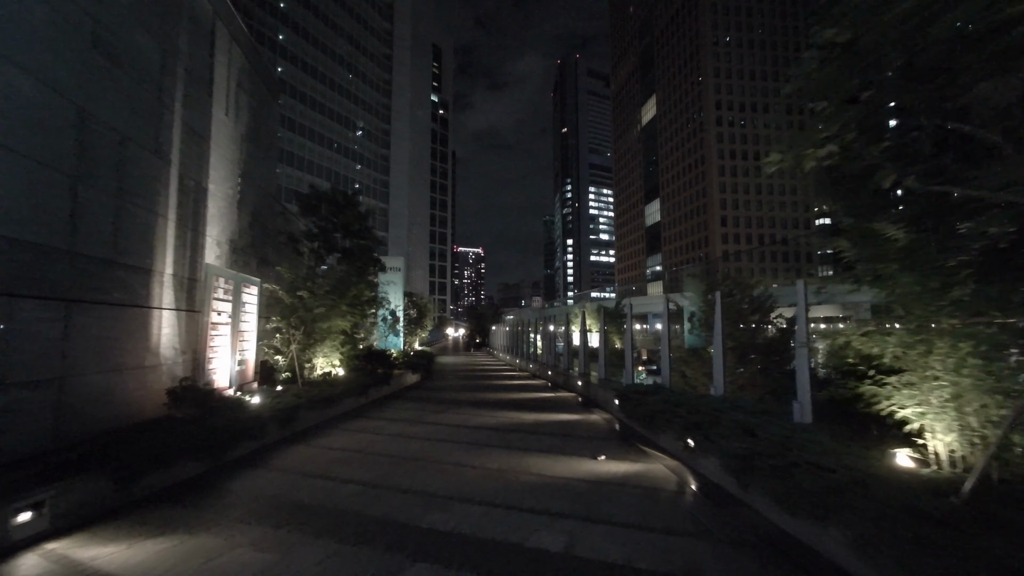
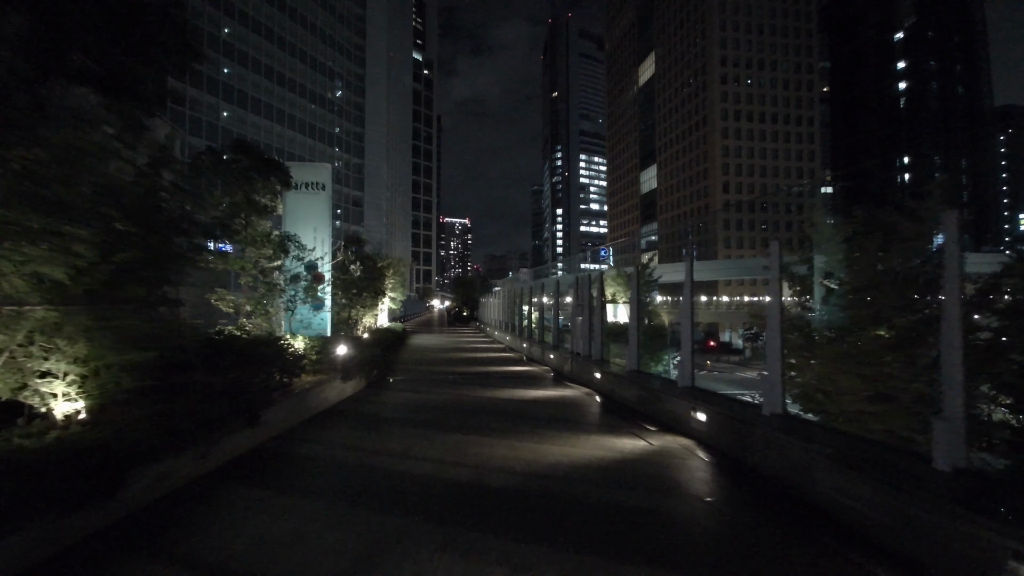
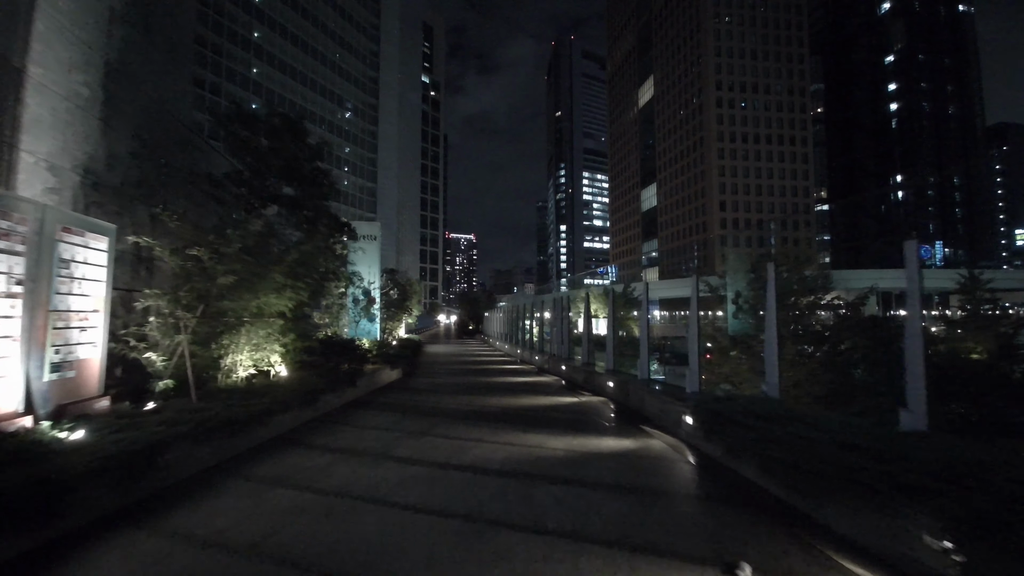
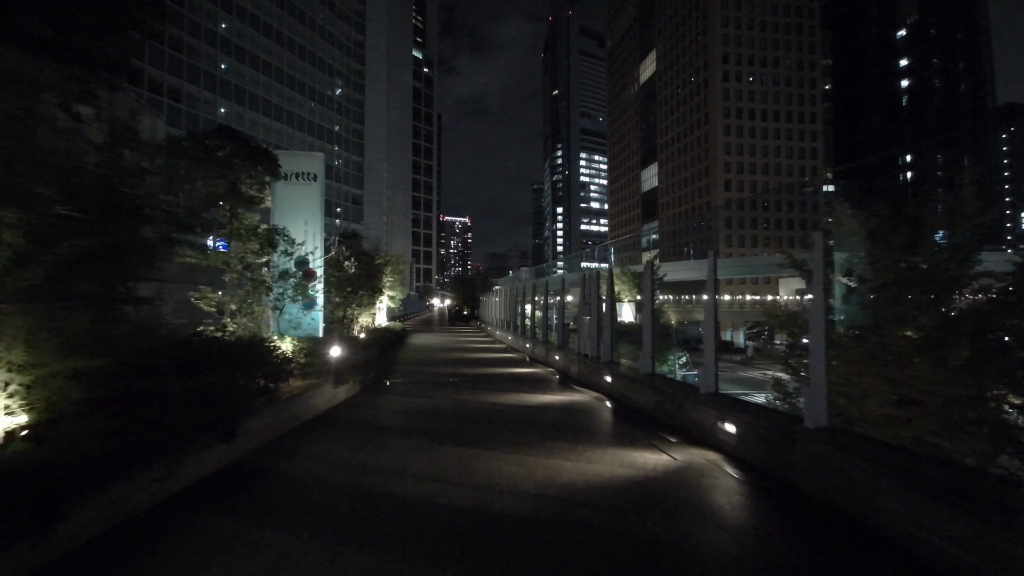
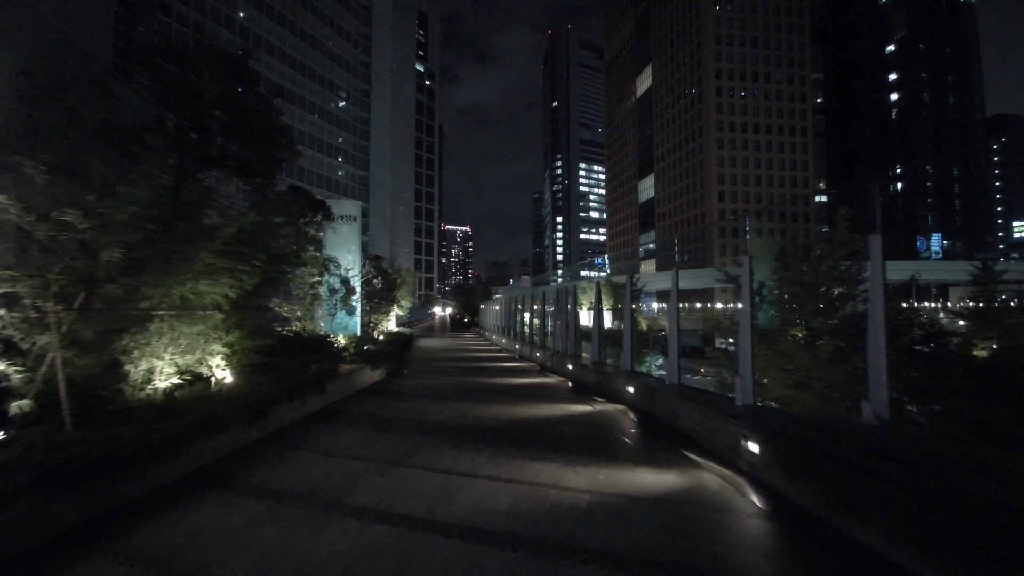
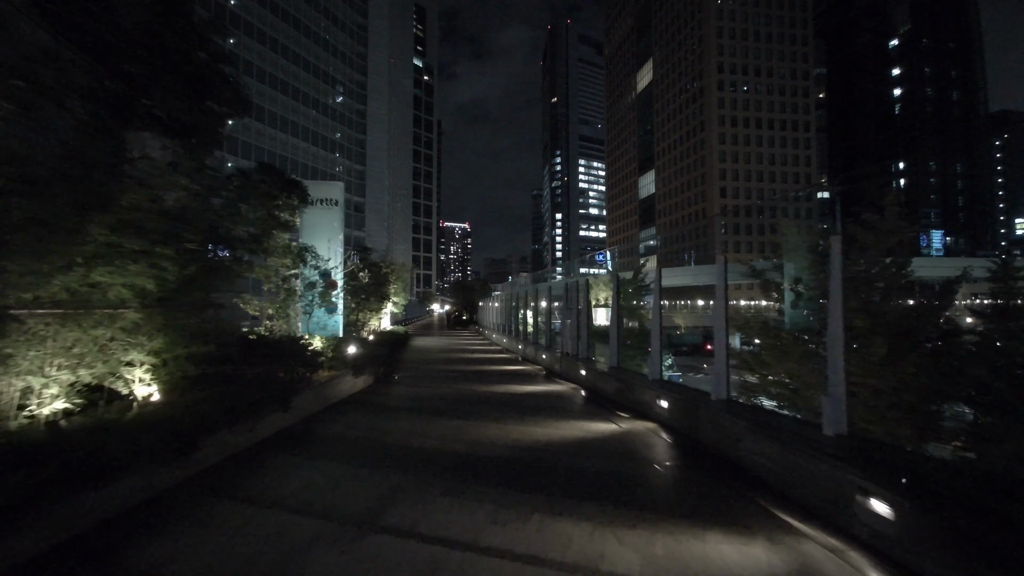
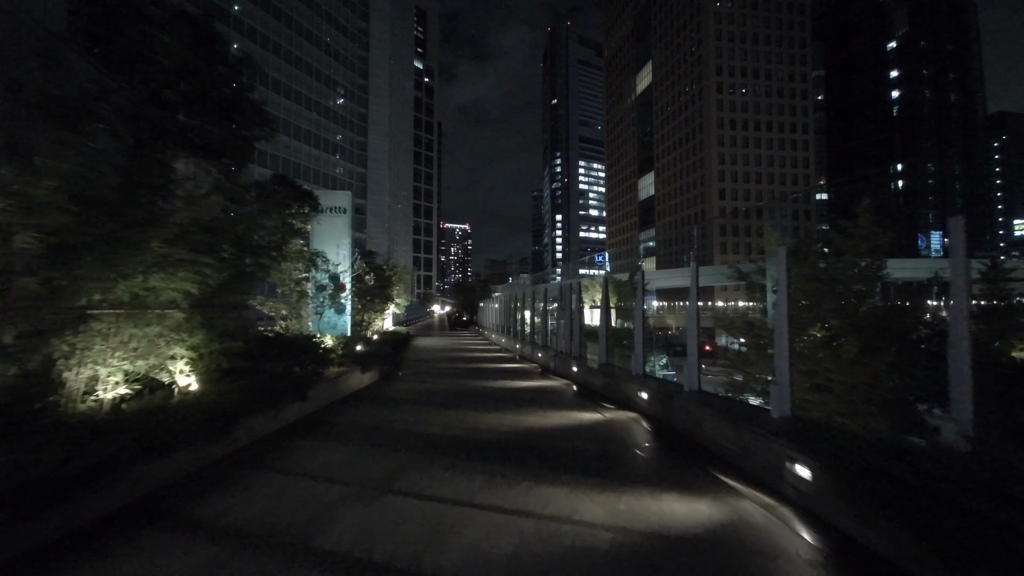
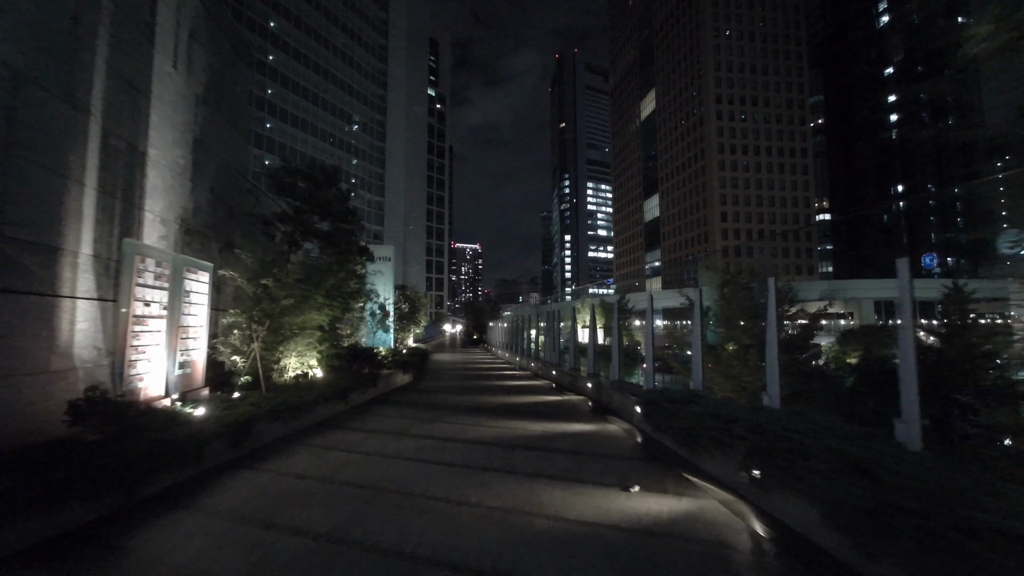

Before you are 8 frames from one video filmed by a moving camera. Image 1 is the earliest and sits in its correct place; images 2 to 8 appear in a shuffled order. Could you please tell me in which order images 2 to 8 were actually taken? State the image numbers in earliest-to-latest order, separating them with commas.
8, 3, 5, 7, 6, 2, 4
